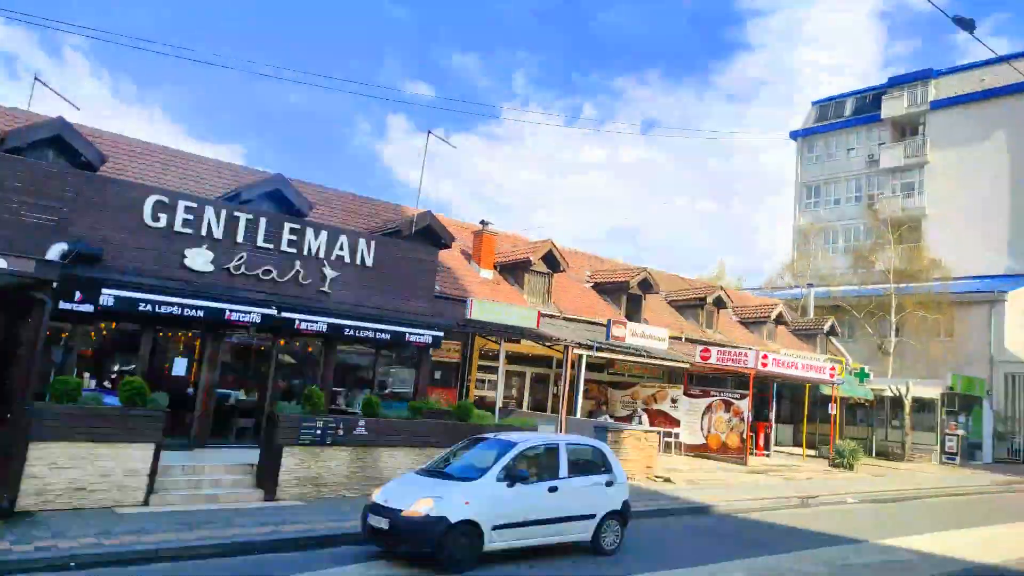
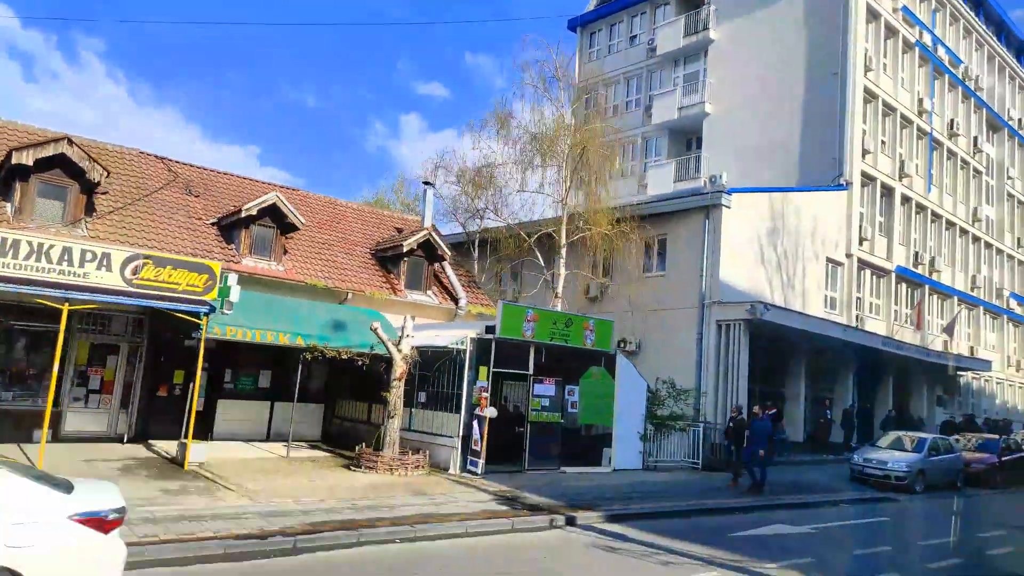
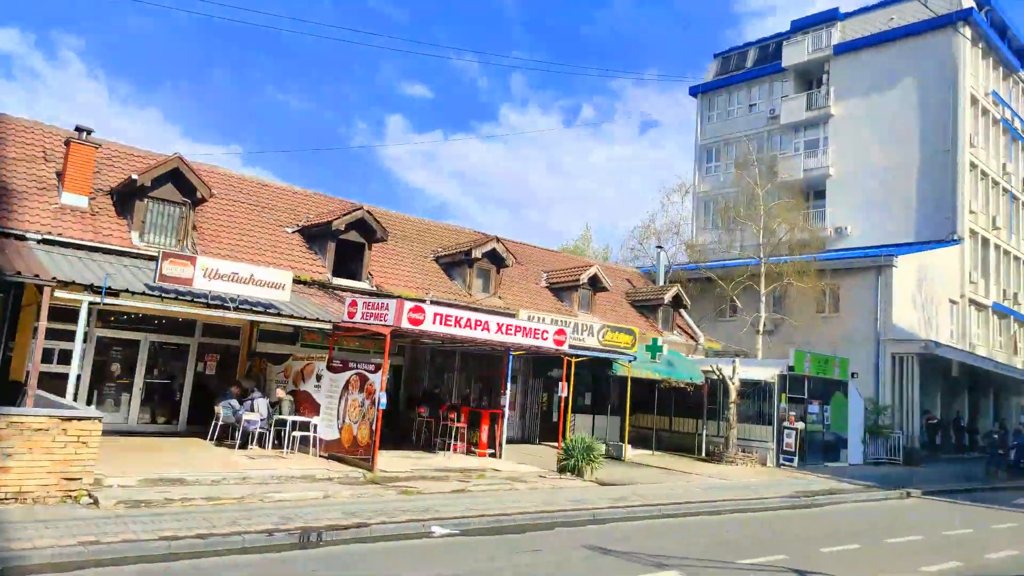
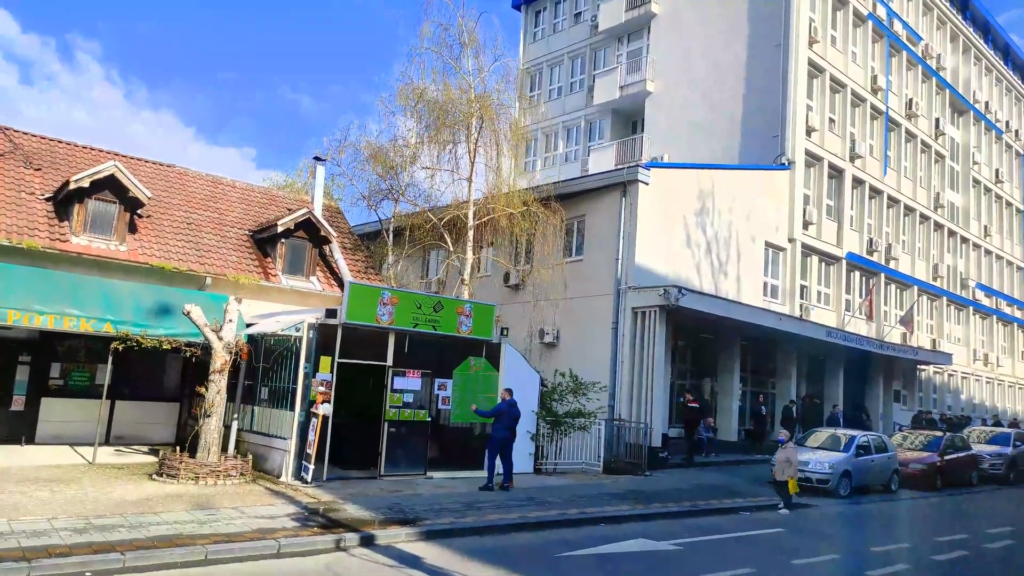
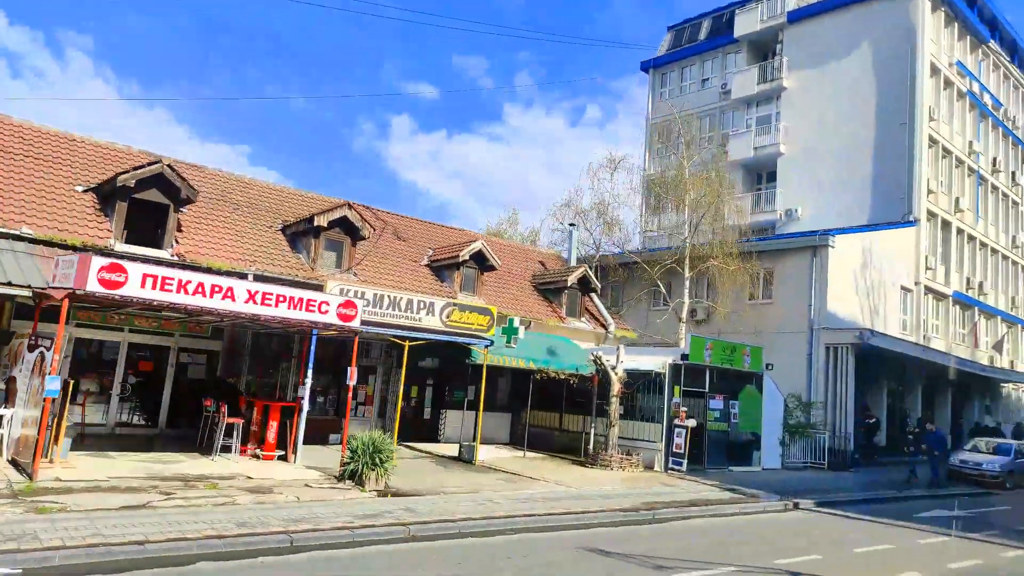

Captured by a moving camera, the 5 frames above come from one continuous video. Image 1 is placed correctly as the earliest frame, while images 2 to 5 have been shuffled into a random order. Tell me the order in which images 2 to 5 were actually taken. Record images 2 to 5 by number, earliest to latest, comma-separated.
3, 5, 2, 4
